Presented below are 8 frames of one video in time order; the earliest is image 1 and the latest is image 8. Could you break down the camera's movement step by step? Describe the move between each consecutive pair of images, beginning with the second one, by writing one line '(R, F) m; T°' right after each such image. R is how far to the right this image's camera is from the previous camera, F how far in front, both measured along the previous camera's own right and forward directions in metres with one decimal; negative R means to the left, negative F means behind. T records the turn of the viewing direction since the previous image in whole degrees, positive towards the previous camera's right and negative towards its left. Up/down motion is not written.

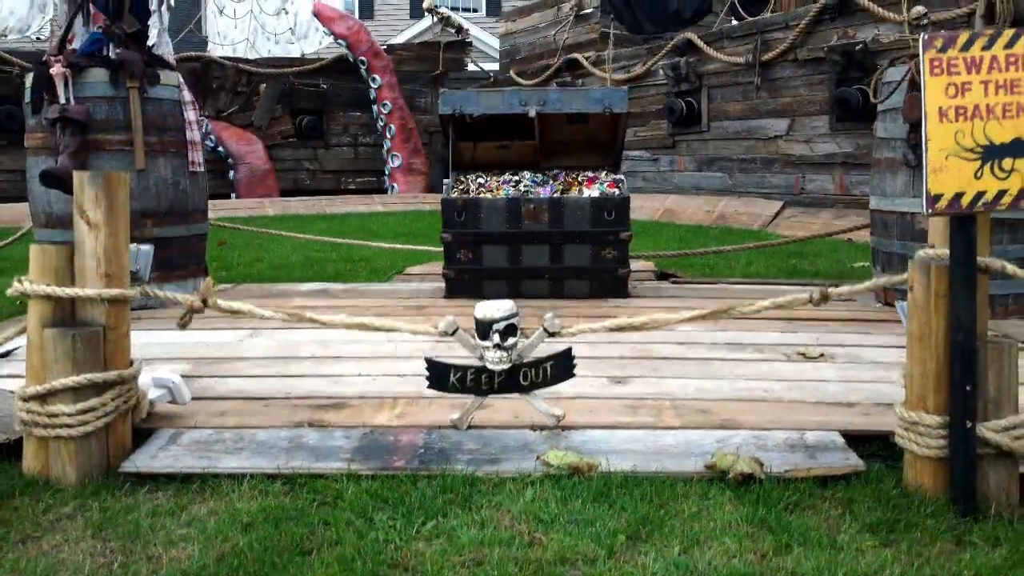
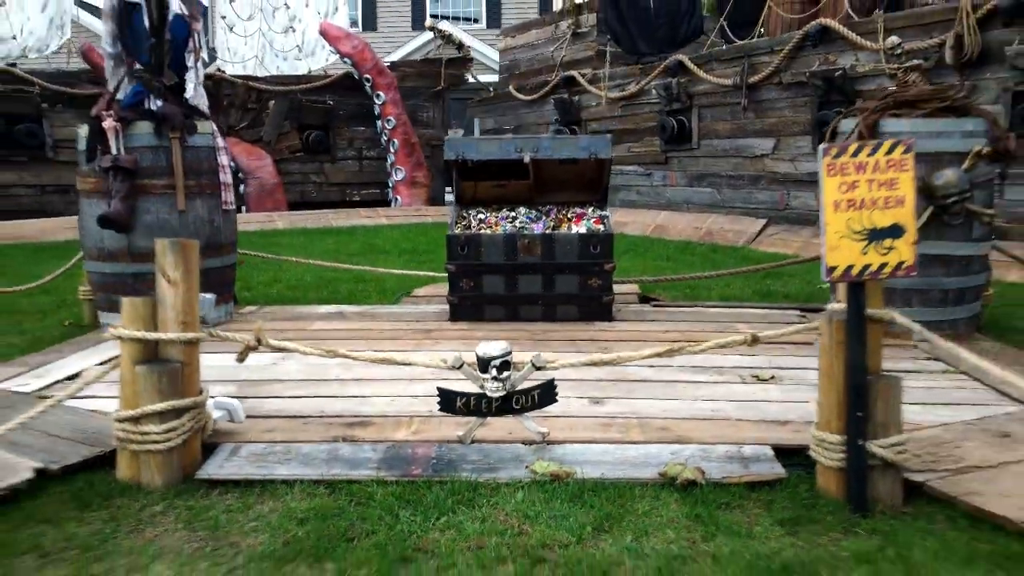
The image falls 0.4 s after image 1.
(0.0, -0.4) m; 0°
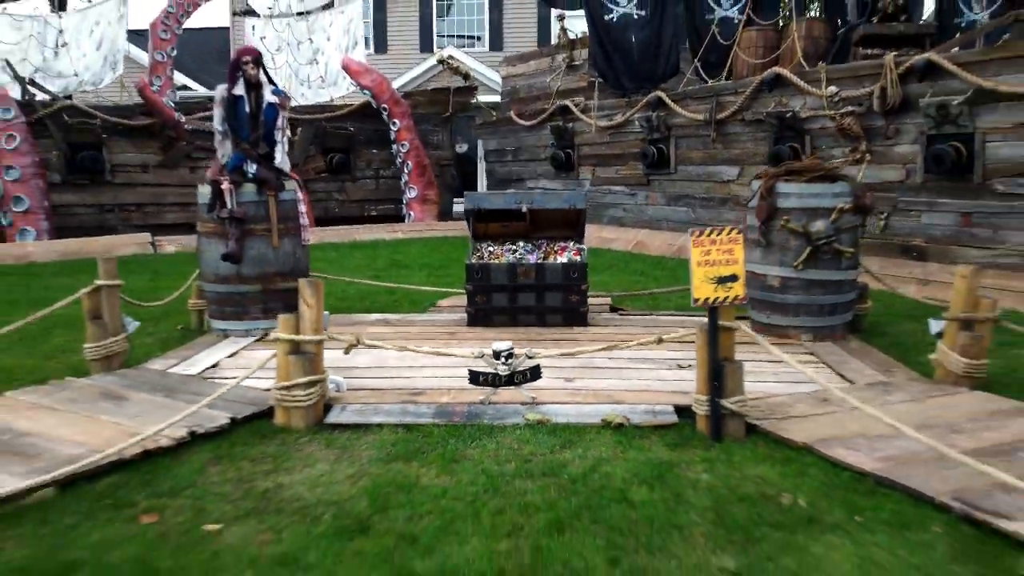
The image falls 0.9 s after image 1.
(0.0, -1.2) m; 0°
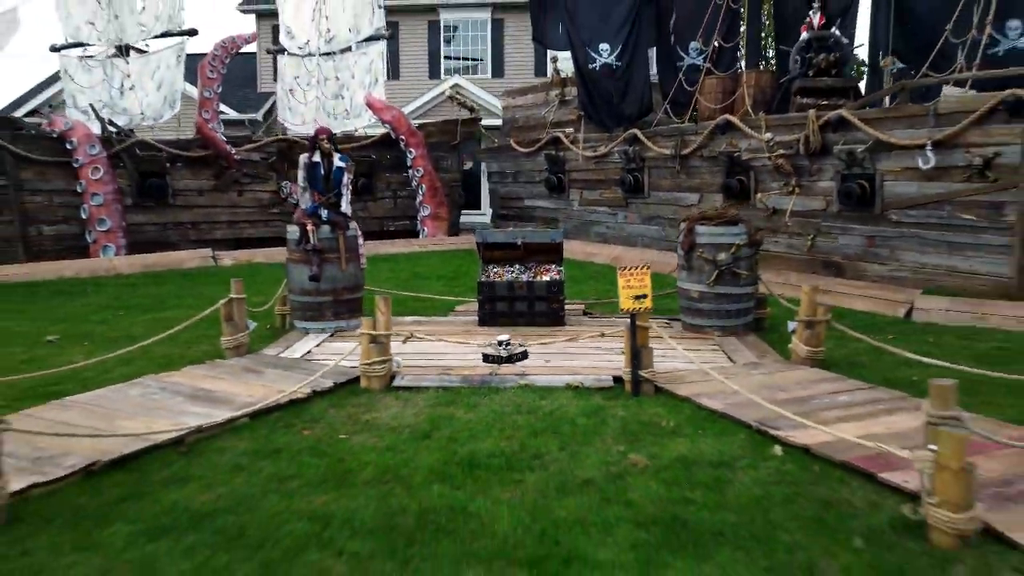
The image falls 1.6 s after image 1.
(0.0, -1.9) m; 0°
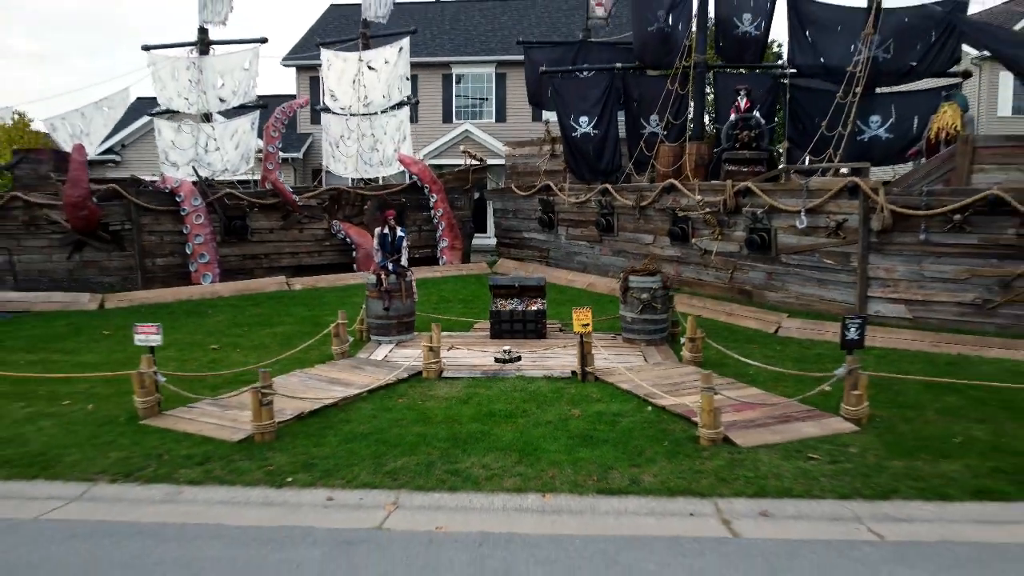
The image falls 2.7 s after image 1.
(0.0, -3.5) m; 0°
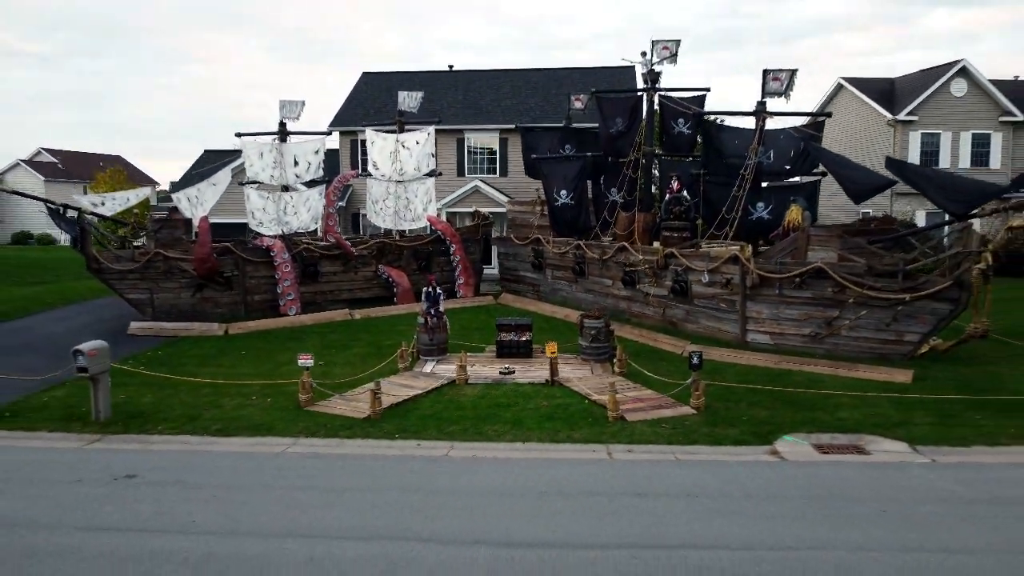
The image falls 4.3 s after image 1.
(+0.1, -5.7) m; 0°
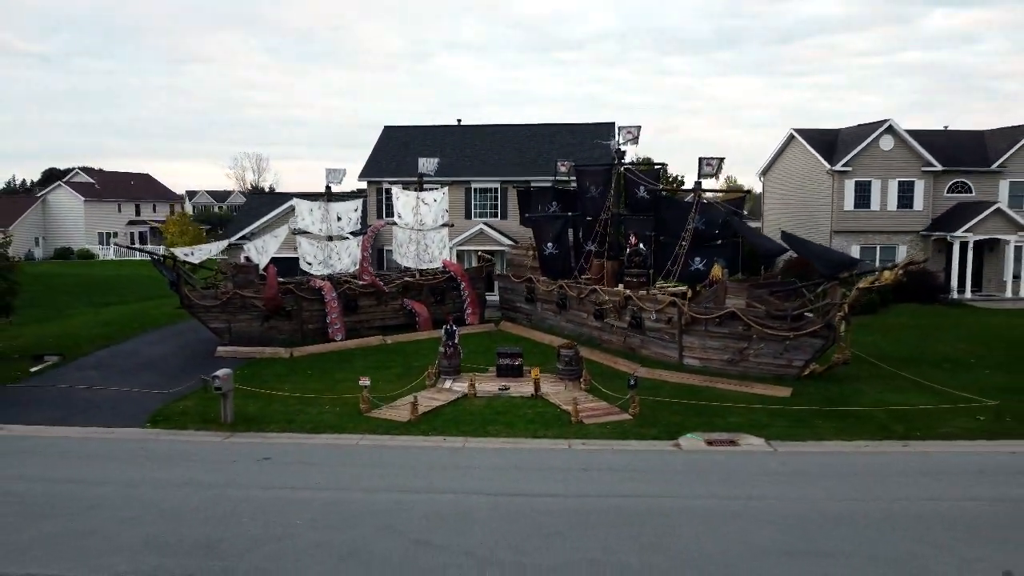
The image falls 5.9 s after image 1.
(+0.1, -5.8) m; 0°
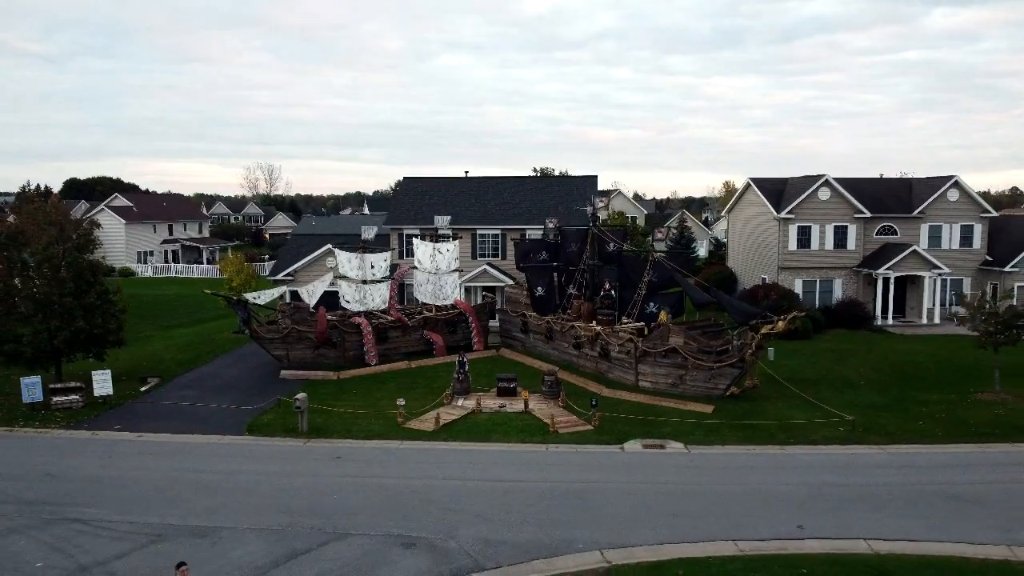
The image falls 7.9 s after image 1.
(+0.2, -7.2) m; 0°
